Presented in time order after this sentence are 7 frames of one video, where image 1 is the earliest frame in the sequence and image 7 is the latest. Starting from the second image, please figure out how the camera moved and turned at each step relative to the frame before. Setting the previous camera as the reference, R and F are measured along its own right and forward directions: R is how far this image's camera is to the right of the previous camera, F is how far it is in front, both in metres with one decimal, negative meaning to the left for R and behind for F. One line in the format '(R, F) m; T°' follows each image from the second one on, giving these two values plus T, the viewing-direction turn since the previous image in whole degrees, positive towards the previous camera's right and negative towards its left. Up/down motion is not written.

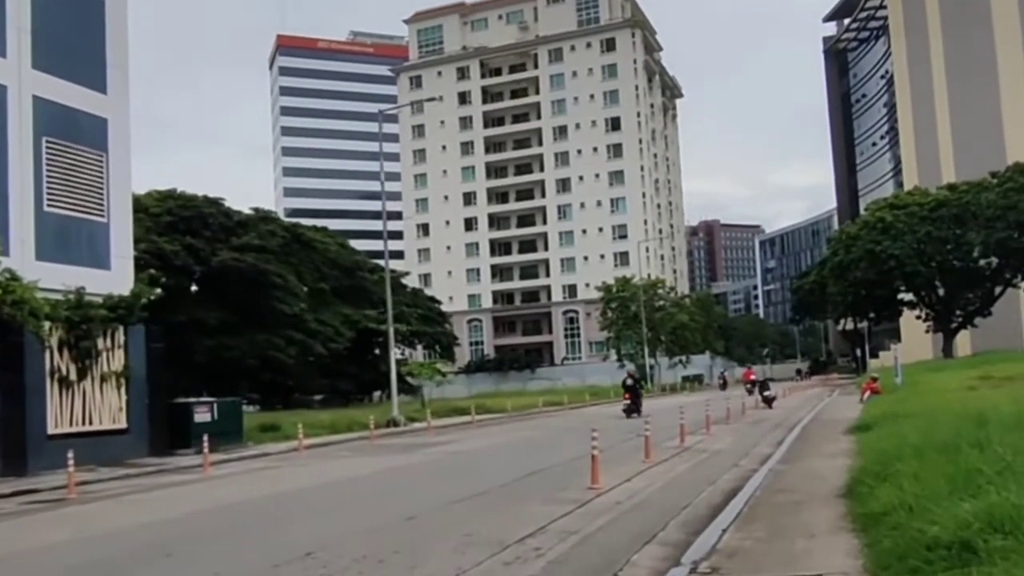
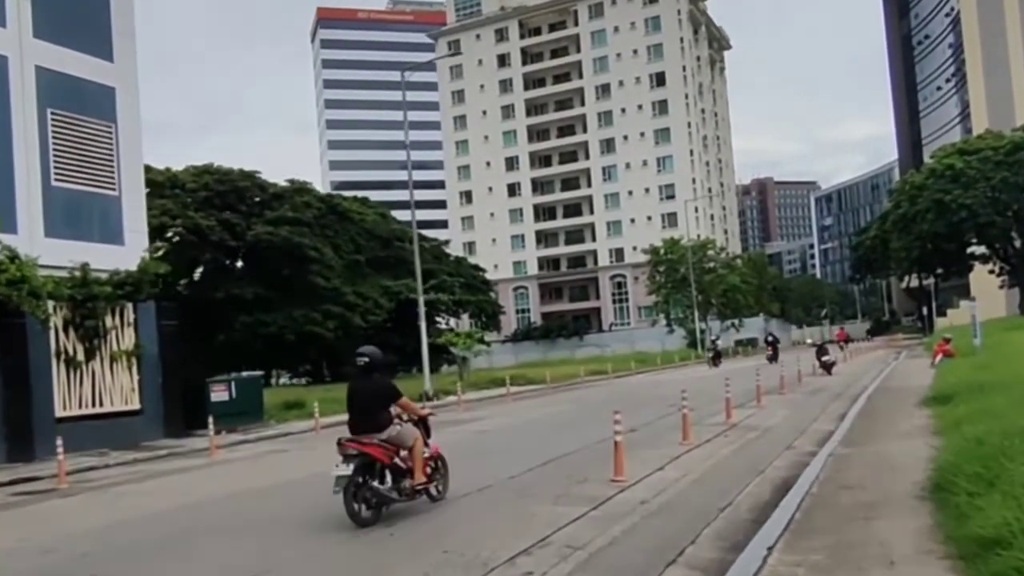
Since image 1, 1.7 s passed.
(+0.5, +2.0) m; -3°
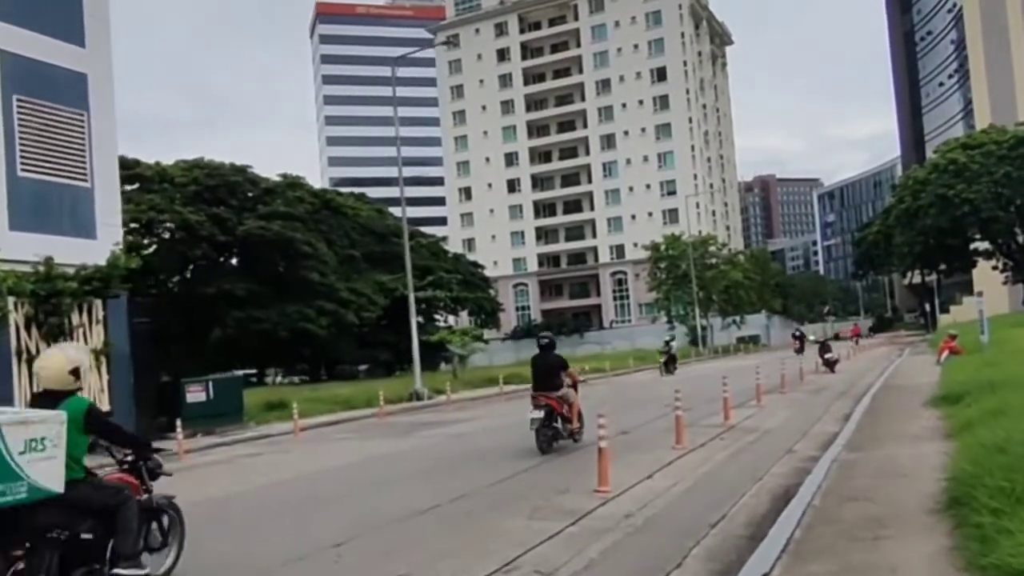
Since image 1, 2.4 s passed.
(+0.3, +1.0) m; 0°
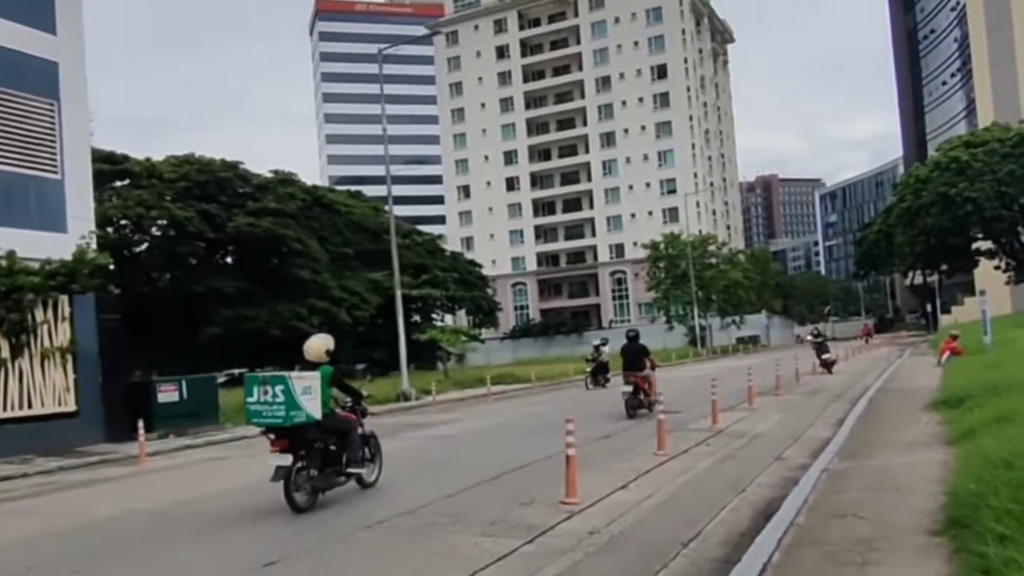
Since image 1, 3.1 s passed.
(+0.4, +0.9) m; 0°
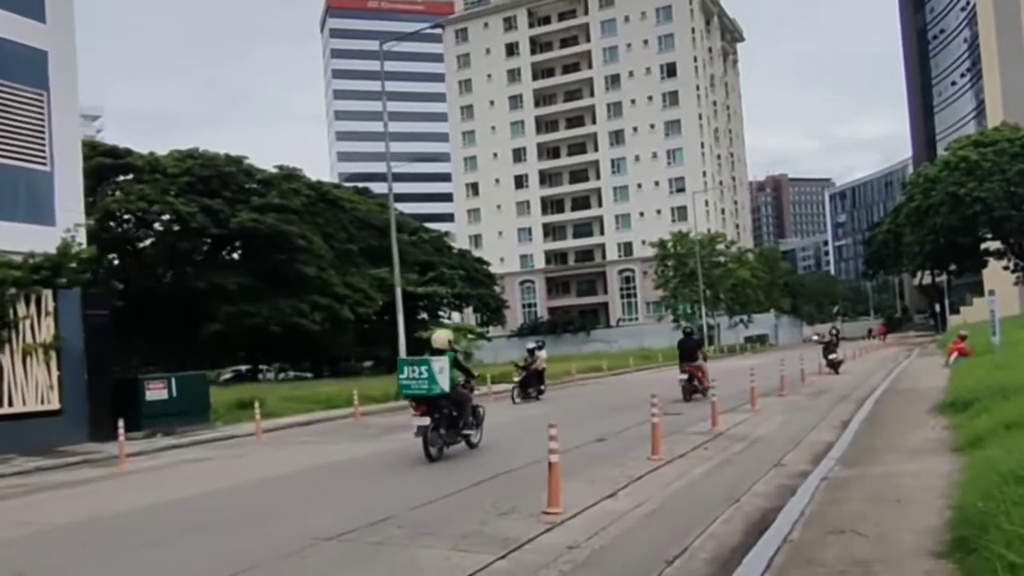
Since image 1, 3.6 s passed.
(+0.2, +0.6) m; -1°
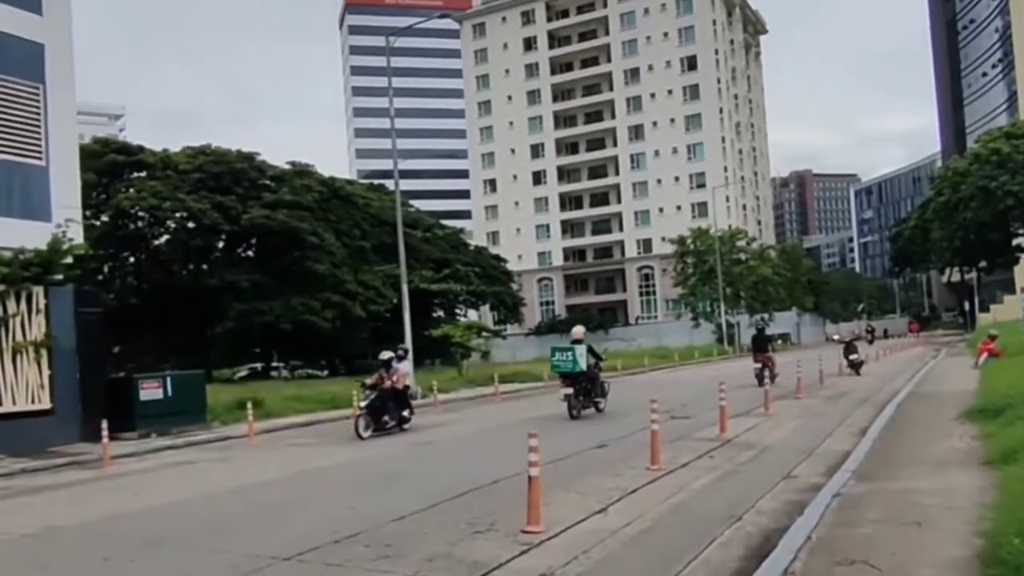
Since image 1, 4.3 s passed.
(+0.3, +0.8) m; -1°
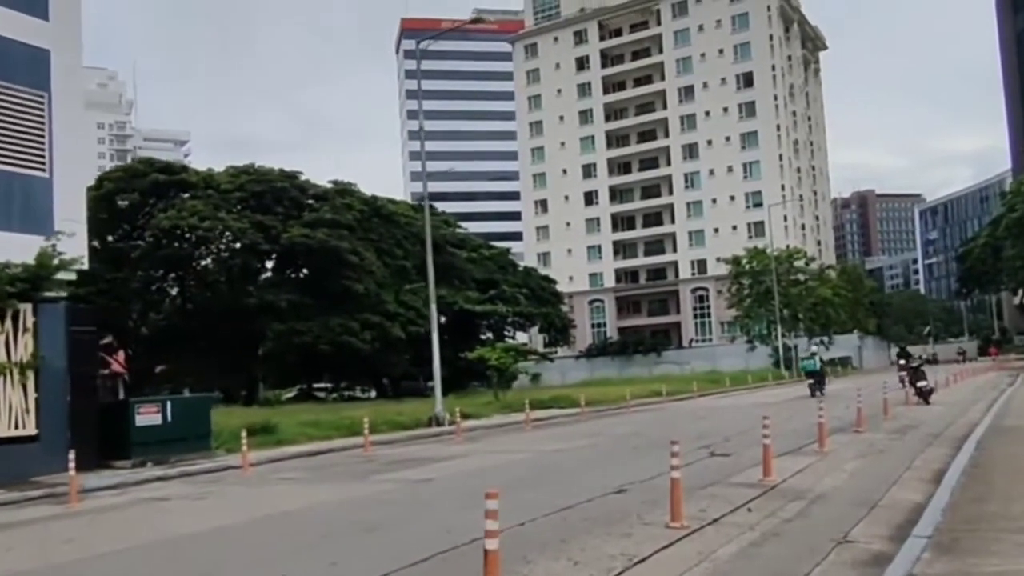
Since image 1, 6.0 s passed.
(+0.6, +2.0) m; -3°
